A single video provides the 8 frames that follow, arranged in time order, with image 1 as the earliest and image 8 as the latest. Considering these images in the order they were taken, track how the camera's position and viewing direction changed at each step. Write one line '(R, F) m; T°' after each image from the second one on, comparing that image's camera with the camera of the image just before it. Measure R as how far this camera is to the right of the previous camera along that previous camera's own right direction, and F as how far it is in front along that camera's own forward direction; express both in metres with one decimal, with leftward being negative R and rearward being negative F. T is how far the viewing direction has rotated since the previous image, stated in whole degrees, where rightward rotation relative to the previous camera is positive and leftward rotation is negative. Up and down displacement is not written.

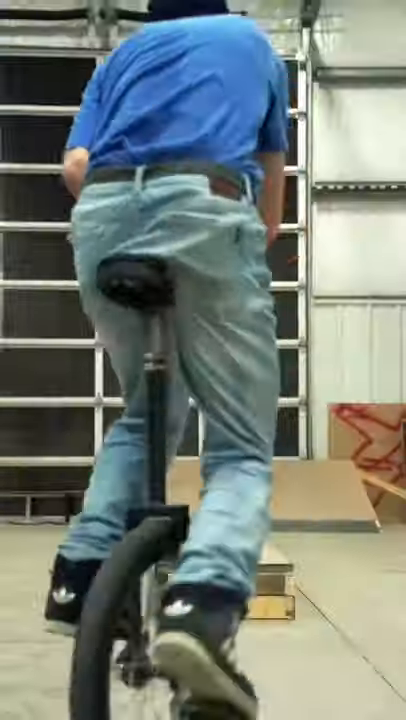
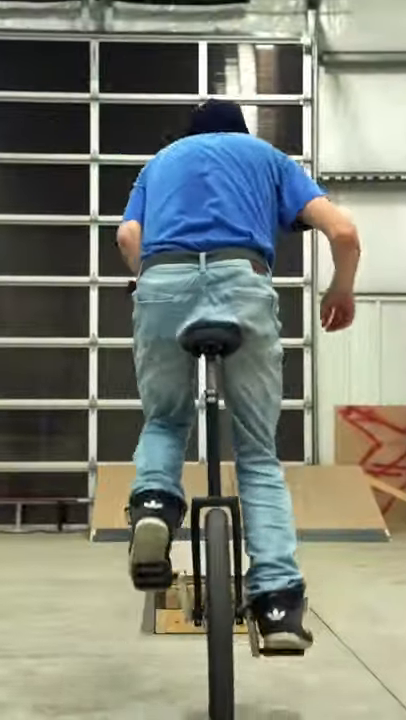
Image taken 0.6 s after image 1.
(0.0, +0.4) m; 0°
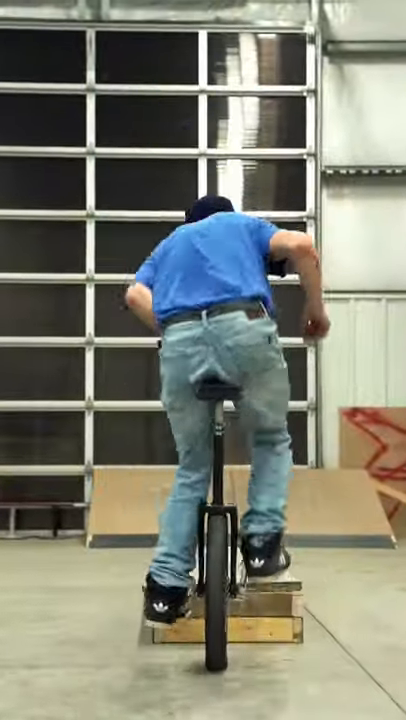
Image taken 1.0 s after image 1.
(0.0, +0.3) m; 0°
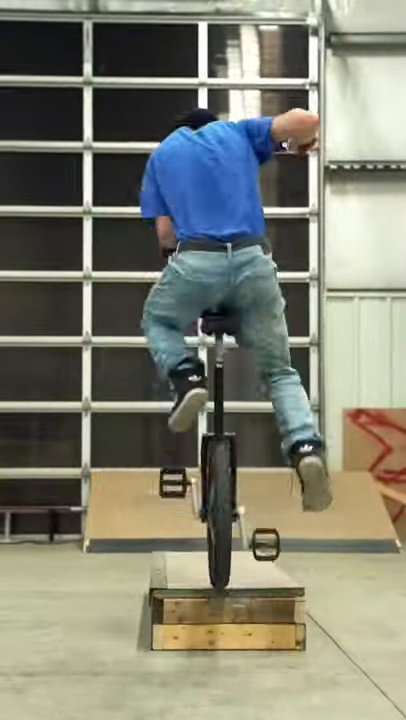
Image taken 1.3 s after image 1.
(0.0, +0.2) m; 0°
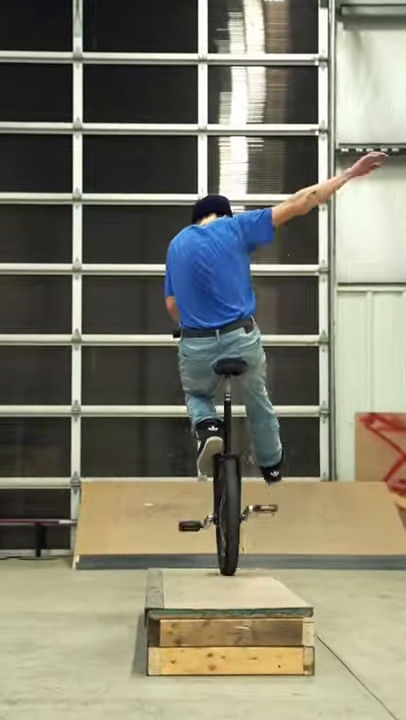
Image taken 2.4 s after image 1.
(0.0, +0.6) m; 0°
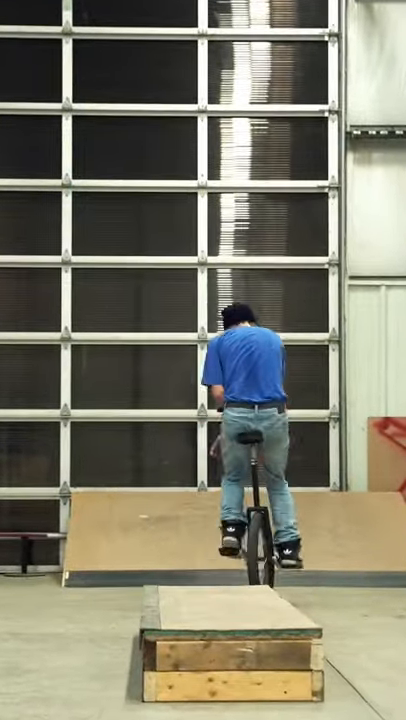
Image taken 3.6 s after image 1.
(0.0, +0.6) m; 0°
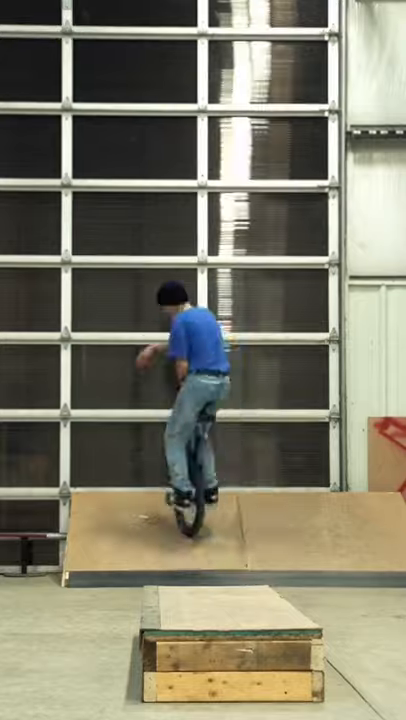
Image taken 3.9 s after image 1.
(0.0, 0.0) m; 0°
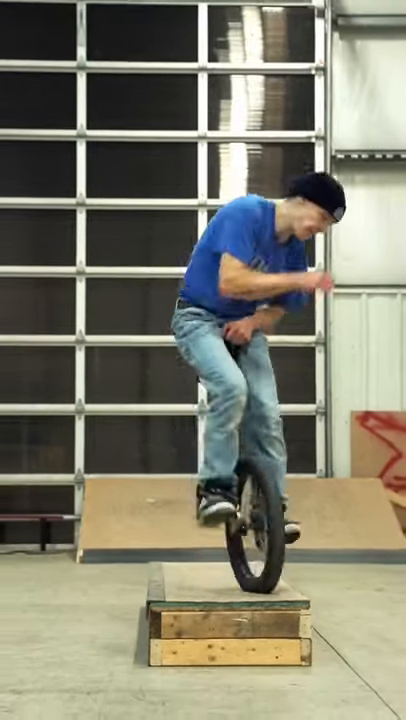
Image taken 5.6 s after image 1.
(0.0, -0.8) m; 0°
